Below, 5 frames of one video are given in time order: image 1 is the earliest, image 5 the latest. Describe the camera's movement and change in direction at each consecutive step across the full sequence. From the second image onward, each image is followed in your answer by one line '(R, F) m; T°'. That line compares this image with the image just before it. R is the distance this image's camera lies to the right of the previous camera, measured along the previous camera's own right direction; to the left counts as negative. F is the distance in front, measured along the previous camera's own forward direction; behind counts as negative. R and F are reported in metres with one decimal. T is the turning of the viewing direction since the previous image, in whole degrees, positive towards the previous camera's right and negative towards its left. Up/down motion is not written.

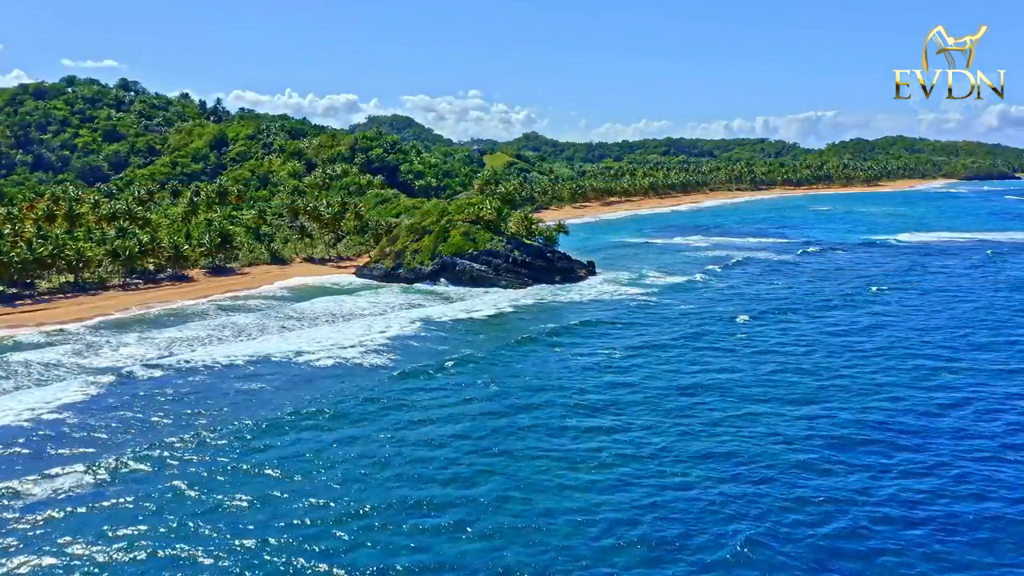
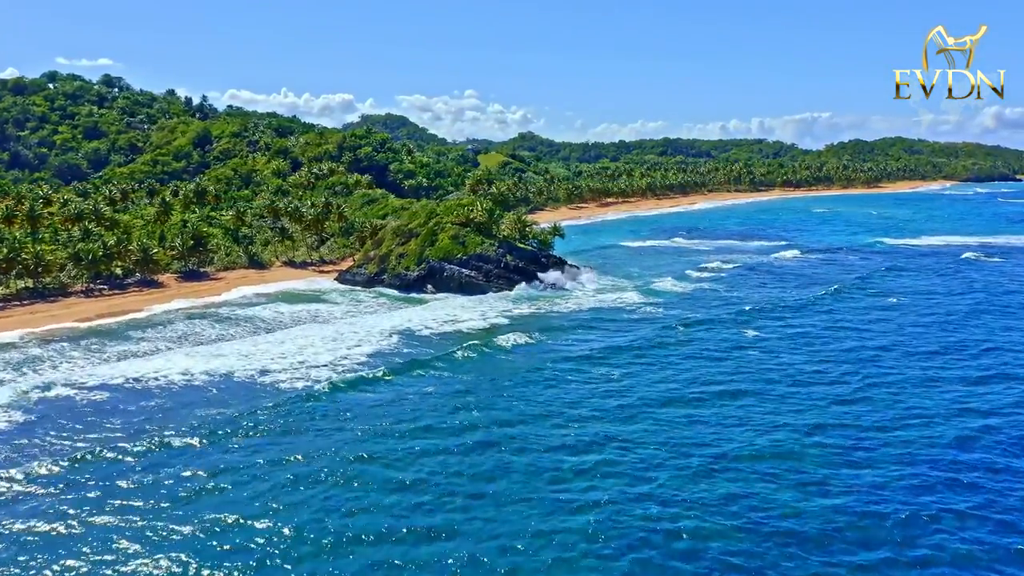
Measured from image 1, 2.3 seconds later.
(+0.2, +3.1) m; 0°
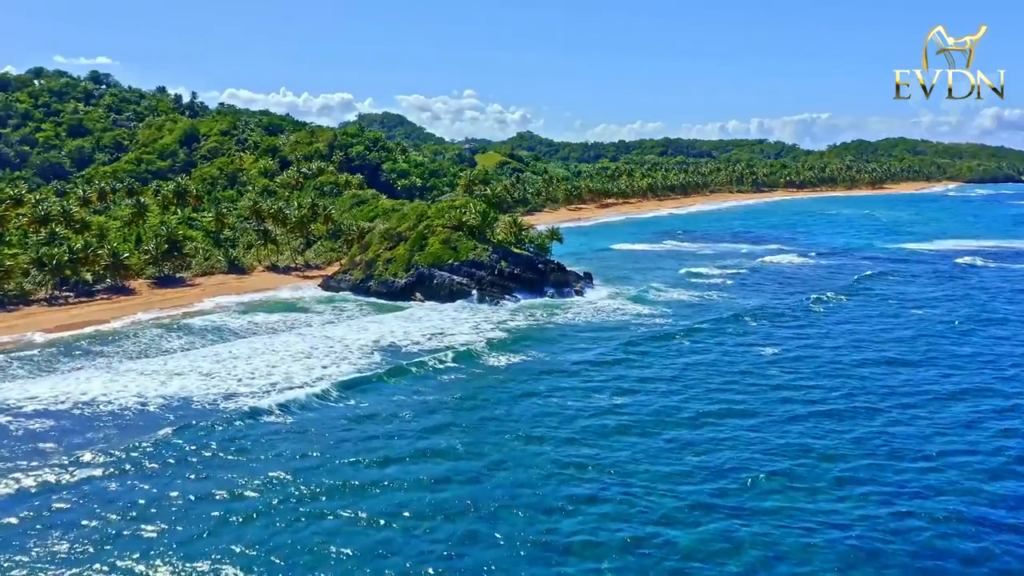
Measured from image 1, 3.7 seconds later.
(+0.2, +2.9) m; 0°
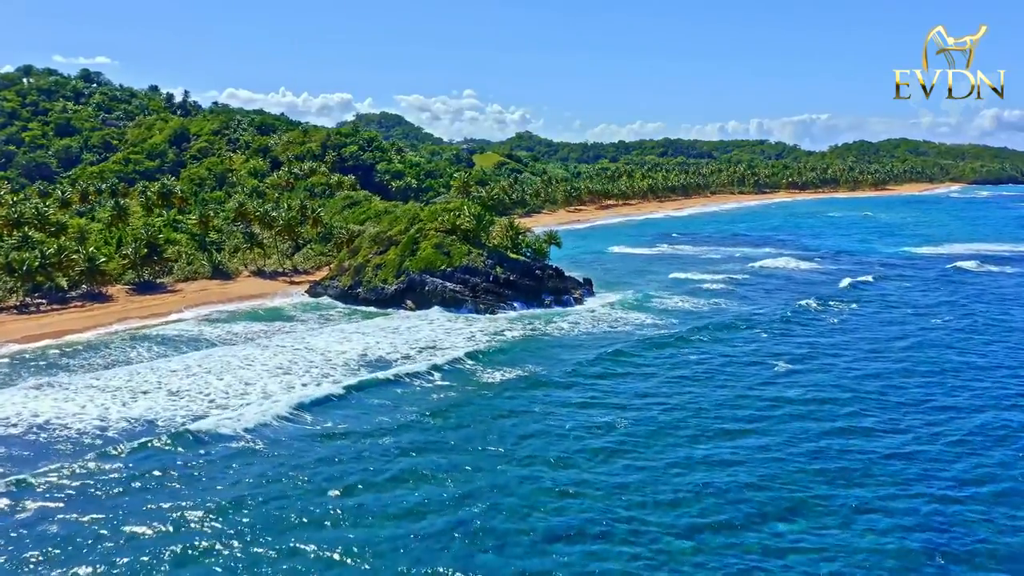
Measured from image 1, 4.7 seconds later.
(+0.2, +2.1) m; 0°
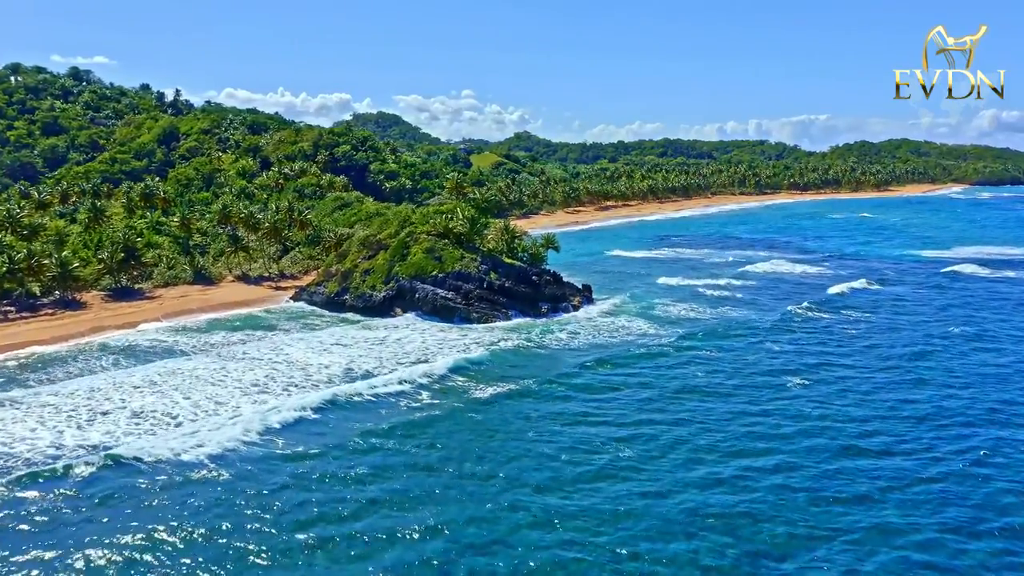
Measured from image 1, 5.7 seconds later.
(+0.2, +2.1) m; 0°
